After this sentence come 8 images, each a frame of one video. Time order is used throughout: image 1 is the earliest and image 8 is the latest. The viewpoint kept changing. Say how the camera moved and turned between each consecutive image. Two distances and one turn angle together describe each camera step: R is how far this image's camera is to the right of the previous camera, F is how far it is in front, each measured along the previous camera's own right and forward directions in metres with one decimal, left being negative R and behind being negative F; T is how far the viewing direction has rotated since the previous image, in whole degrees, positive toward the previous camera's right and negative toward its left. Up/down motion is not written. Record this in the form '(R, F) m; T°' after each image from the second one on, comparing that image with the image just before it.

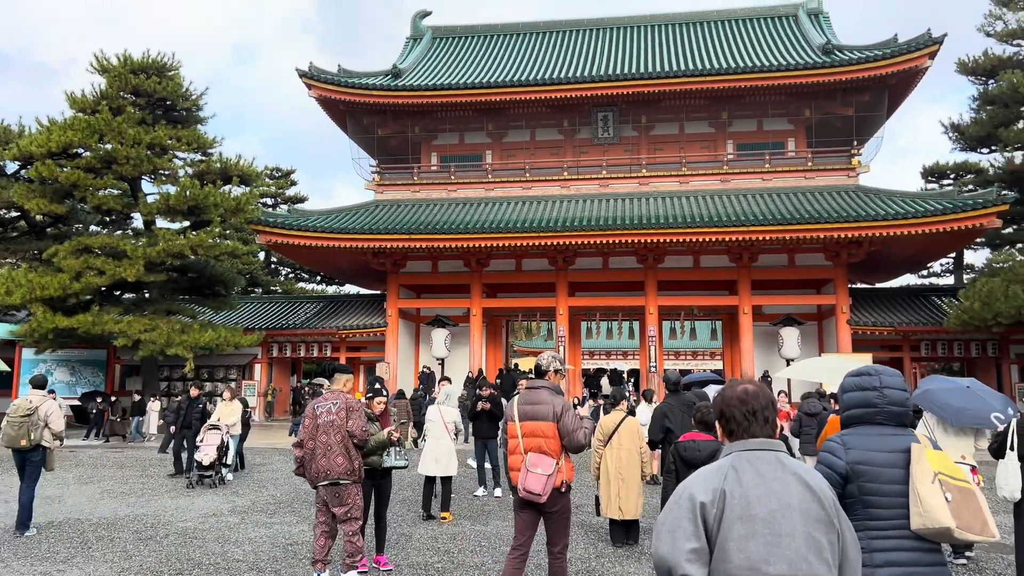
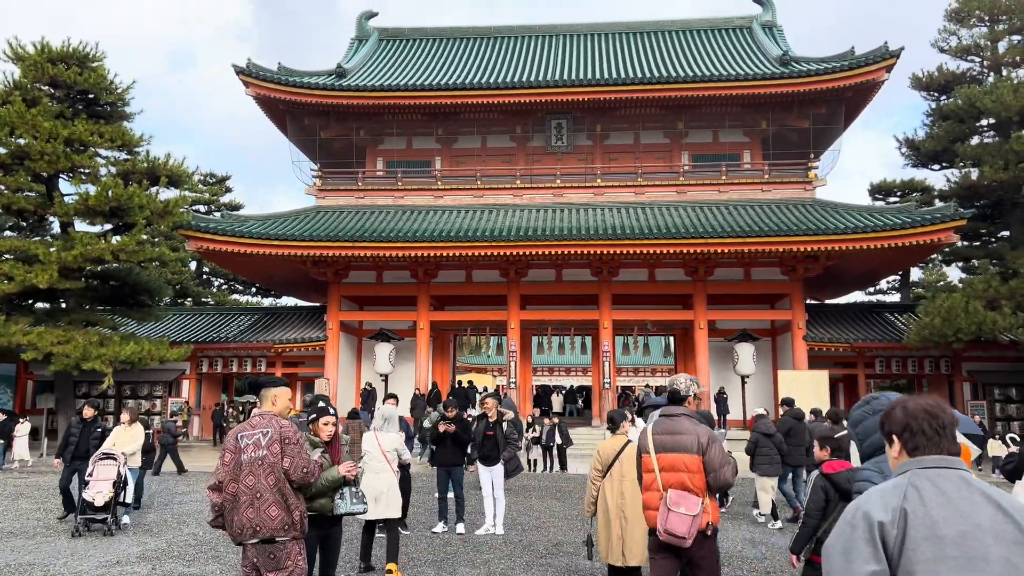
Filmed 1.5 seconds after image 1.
(-0.2, +0.8) m; +4°
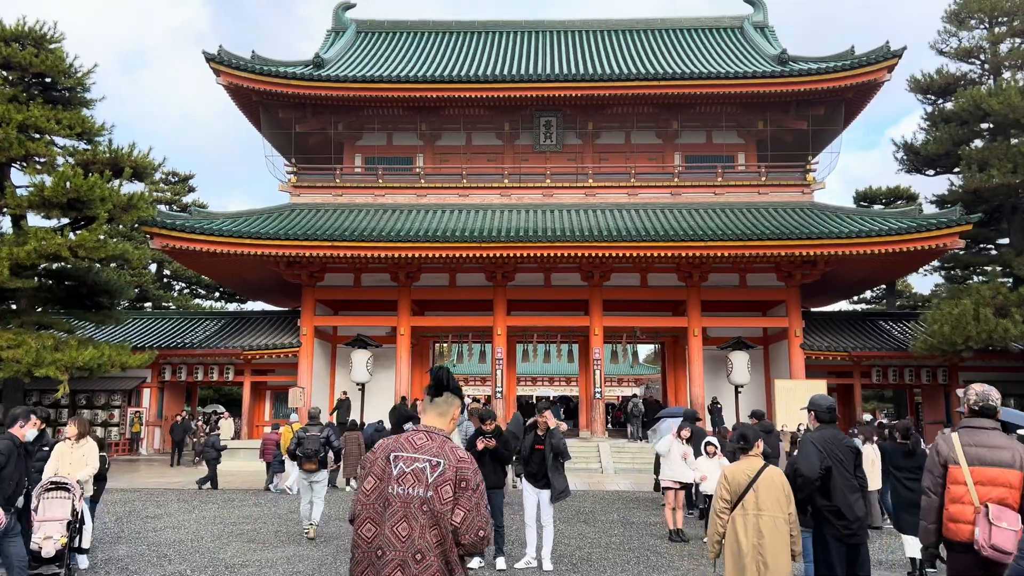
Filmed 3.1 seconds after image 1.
(-0.6, +0.9) m; +3°
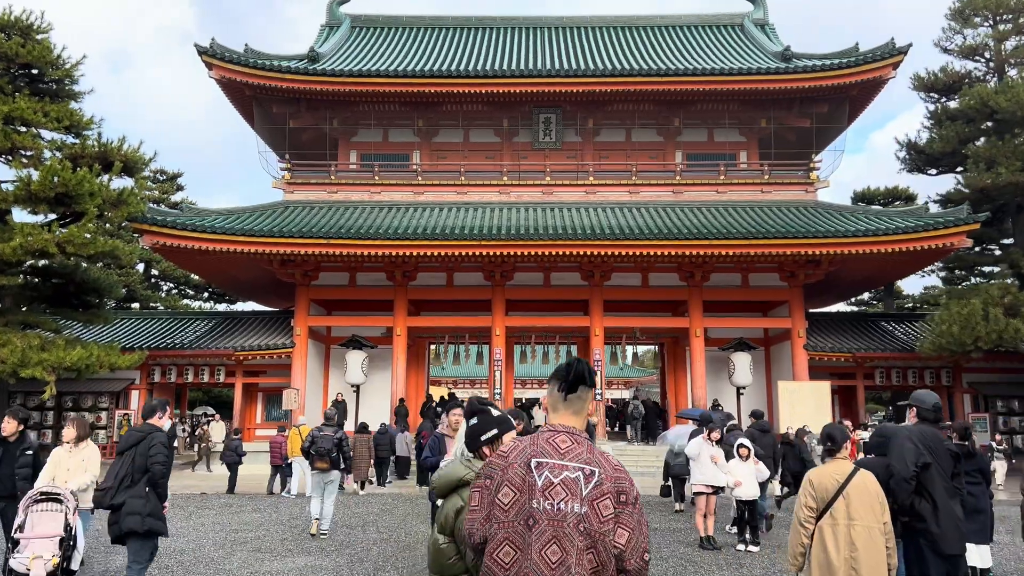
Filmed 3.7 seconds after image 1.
(-0.3, +0.3) m; +1°
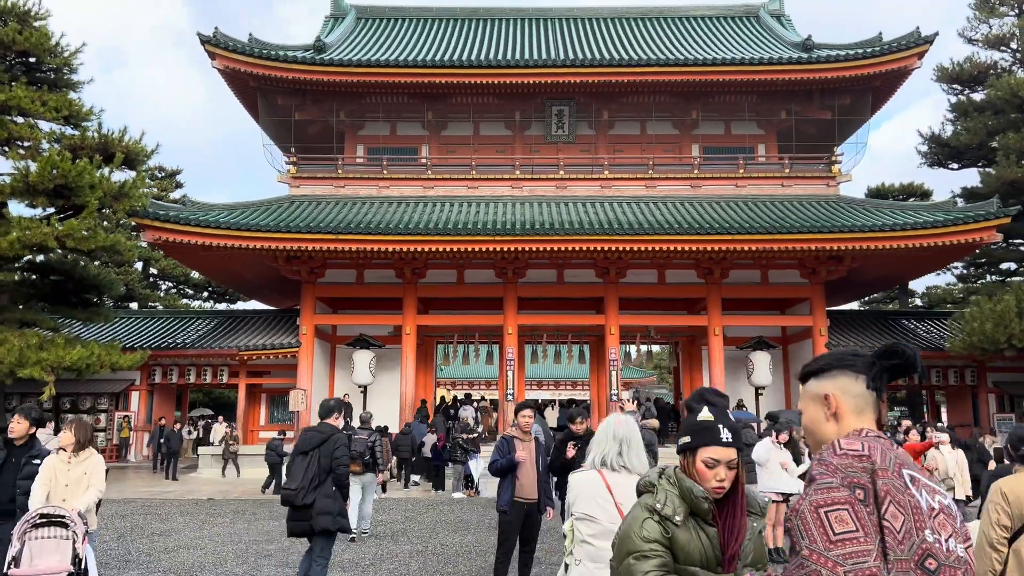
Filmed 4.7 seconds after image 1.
(-0.4, +0.5) m; 0°
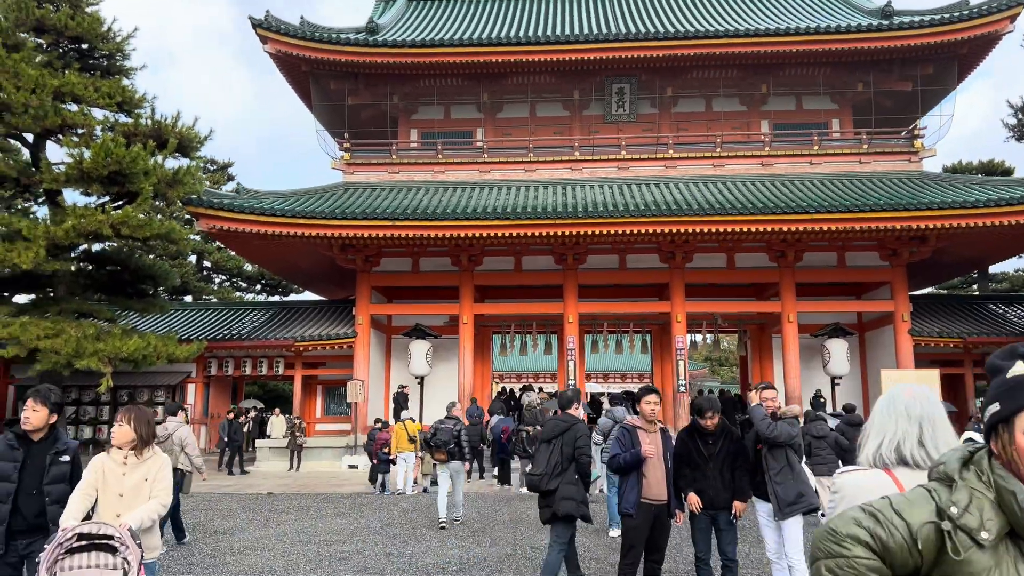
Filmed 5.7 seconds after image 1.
(-0.3, +0.6) m; -3°
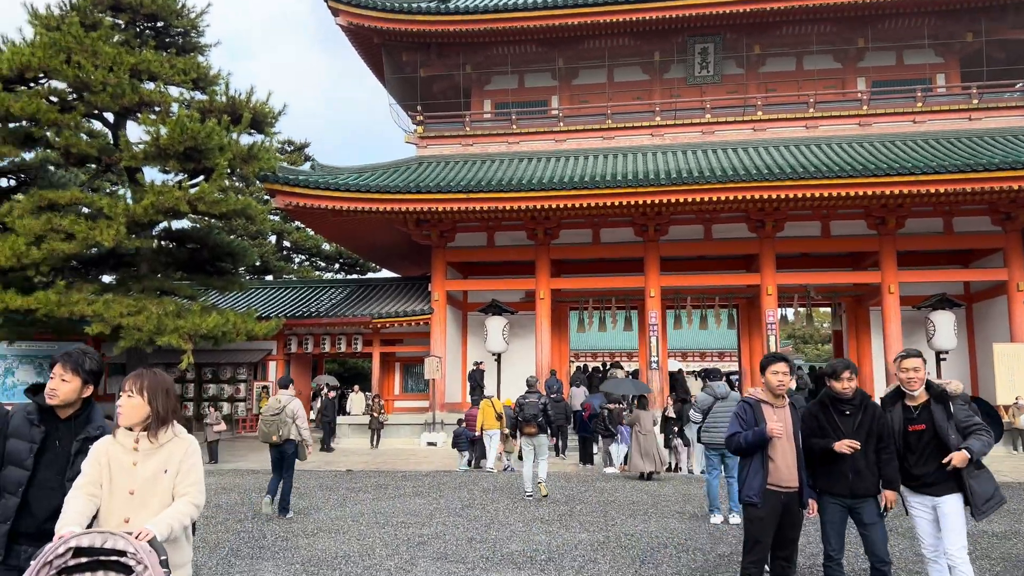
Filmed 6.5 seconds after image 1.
(-0.1, +0.5) m; -5°
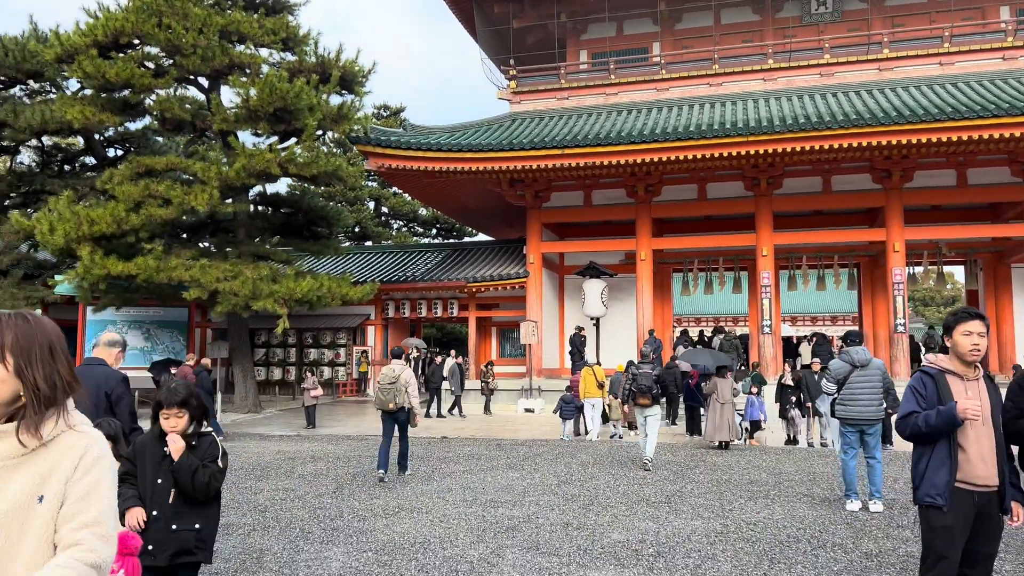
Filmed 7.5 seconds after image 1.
(0.0, +0.6) m; -7°
